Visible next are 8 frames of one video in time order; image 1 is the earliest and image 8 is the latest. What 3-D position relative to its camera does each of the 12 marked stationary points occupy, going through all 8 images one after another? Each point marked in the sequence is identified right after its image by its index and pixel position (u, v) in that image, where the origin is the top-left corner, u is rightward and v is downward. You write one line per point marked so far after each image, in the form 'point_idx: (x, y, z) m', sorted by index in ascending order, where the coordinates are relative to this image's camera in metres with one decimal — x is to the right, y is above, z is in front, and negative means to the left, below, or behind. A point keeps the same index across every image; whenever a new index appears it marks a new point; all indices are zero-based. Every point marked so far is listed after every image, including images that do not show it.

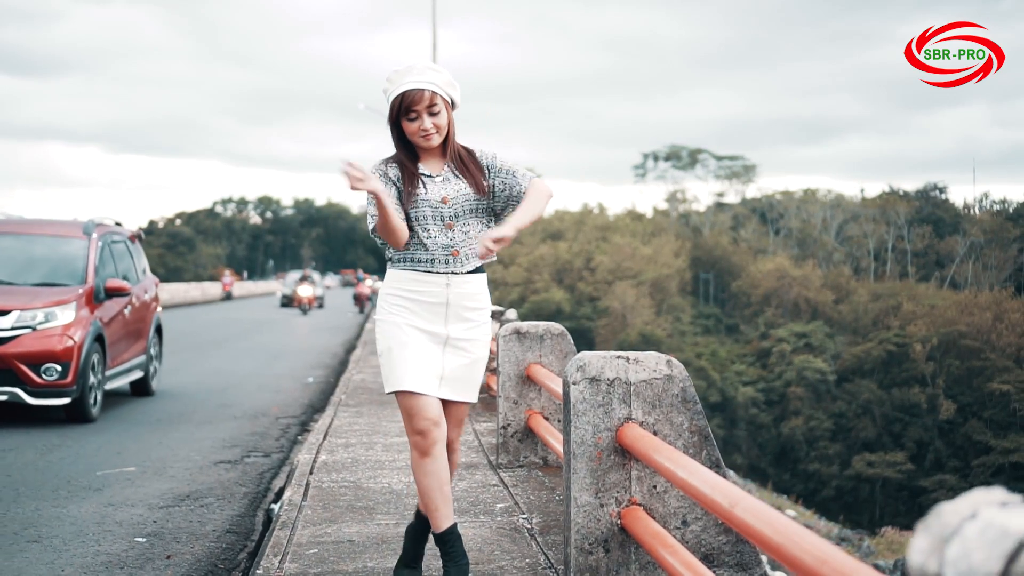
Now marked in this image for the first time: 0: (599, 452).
0: (+0.3, -0.5, +3.4) m
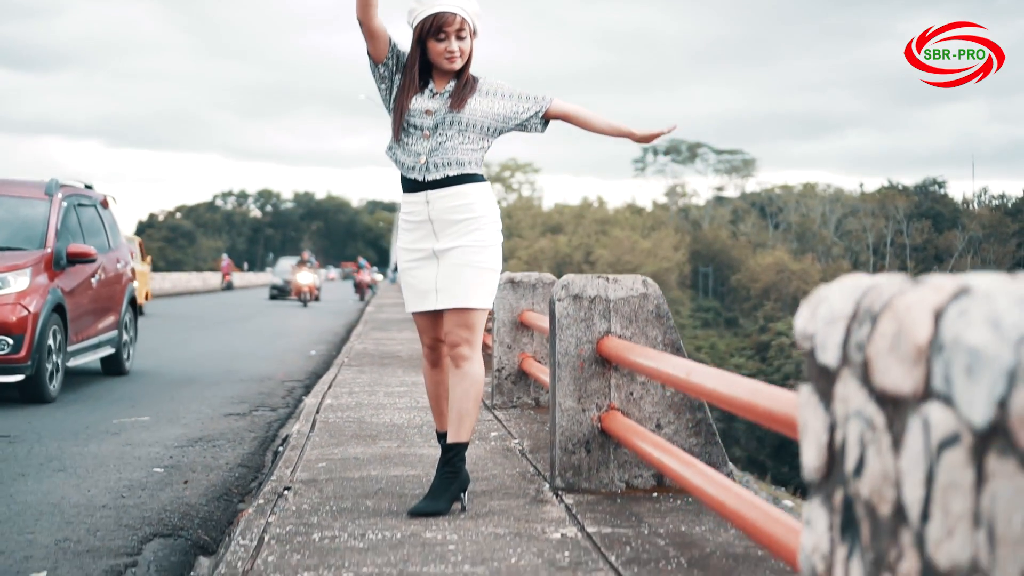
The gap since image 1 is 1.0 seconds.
0: (+0.2, -0.3, +3.8) m
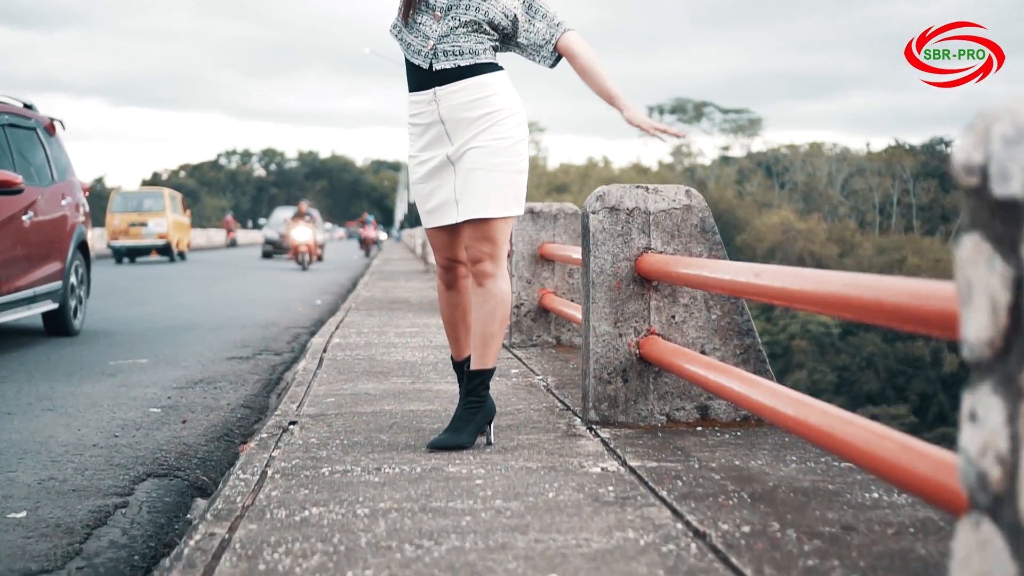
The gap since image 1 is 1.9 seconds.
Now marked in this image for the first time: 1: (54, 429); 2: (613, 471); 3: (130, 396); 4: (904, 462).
0: (+0.3, 0.0, +3.4) m
1: (-2.0, -0.6, +4.7) m
2: (+0.3, -0.5, +2.8) m
3: (-2.1, -0.6, +5.7) m
4: (+0.7, -0.3, +1.8) m
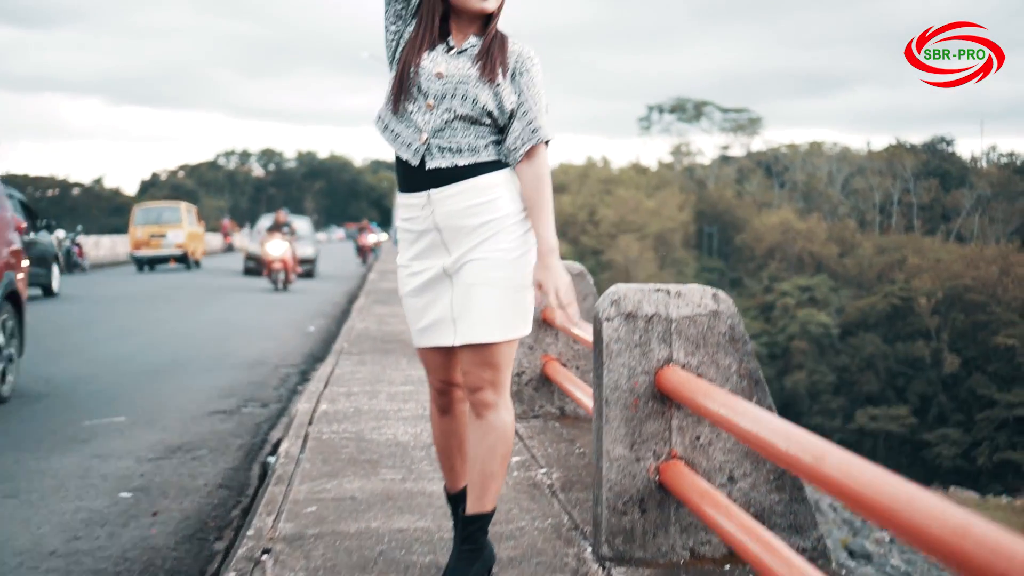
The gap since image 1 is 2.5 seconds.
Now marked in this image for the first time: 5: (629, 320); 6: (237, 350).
0: (+0.3, -0.3, +3.0) m
1: (-2.0, -1.0, +4.3) m
2: (+0.3, -0.8, +2.4) m
3: (-2.0, -0.9, +5.3) m
4: (+0.7, -0.6, +1.4) m
5: (+0.3, -0.1, +3.0) m
6: (-2.7, -0.6, +10.4) m
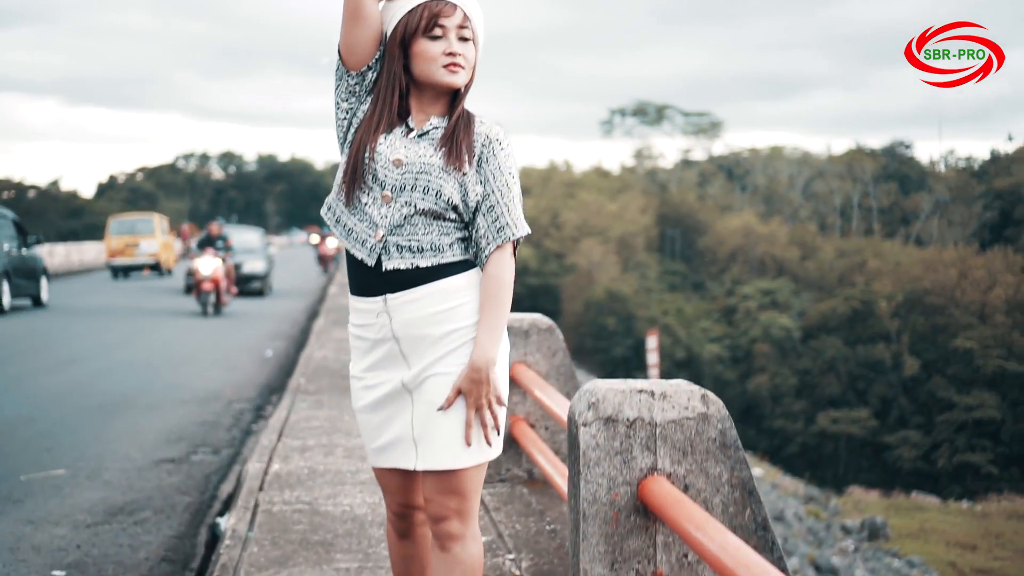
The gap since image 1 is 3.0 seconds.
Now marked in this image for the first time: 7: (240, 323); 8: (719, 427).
0: (+0.3, -0.6, +2.7) m
1: (-2.2, -1.2, +3.9) m
2: (+0.2, -1.1, +2.1) m
3: (-2.2, -1.2, +4.9) m
4: (+0.6, -0.9, +1.1) m
5: (+0.2, -0.3, +2.7) m
6: (-3.0, -0.9, +10.0) m
7: (-4.0, -0.5, +15.5) m
8: (+0.5, -0.3, +2.7) m
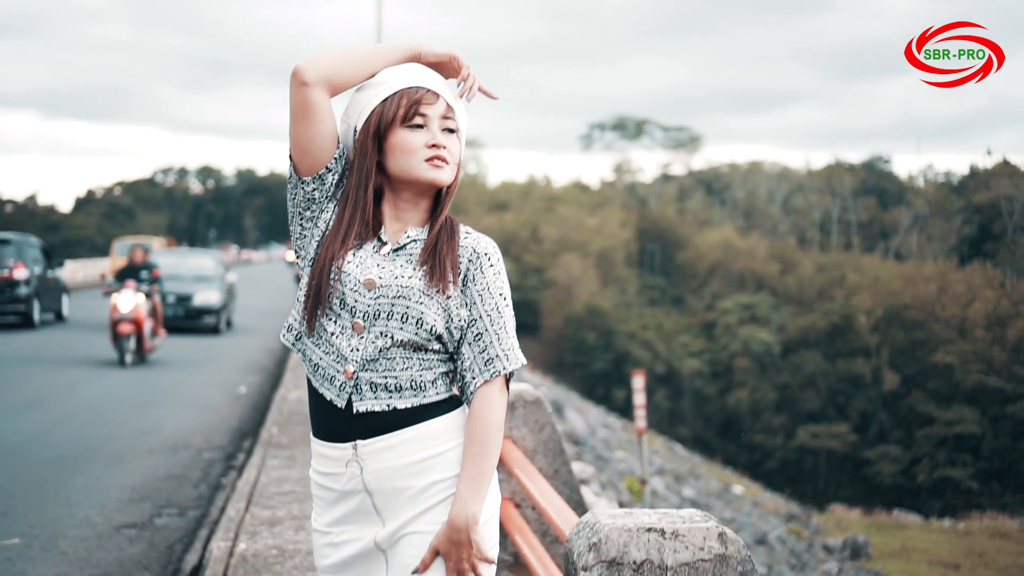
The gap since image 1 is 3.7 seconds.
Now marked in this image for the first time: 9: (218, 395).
0: (+0.2, -0.8, +2.3) m
1: (-2.2, -1.5, +3.5) m
2: (+0.2, -1.3, +1.7) m
3: (-2.3, -1.5, +4.5) m
4: (+0.6, -1.1, +0.8) m
5: (+0.2, -0.6, +2.3) m
6: (-3.2, -1.3, +9.5) m
7: (-4.2, -1.0, +15.1) m
8: (+0.5, -0.6, +2.3) m
9: (-3.2, -1.2, +11.6) m
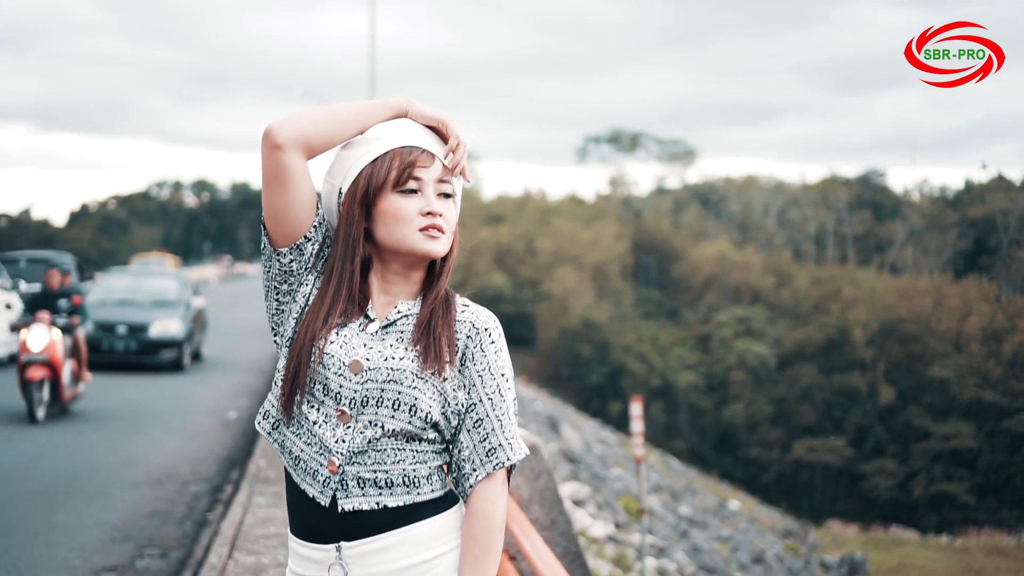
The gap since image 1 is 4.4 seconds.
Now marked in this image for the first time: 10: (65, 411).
0: (+0.2, -1.0, +2.1) m
1: (-2.2, -1.7, +3.2) m
2: (+0.2, -1.5, +1.5) m
3: (-2.3, -1.7, +4.2) m
4: (+0.6, -1.2, +0.5) m
5: (+0.2, -0.8, +2.1) m
6: (-3.2, -1.5, +9.3) m
7: (-4.3, -1.3, +14.8) m
8: (+0.5, -0.8, +2.1) m
9: (-3.3, -1.4, +11.4) m
10: (-4.7, -1.3, +11.0) m
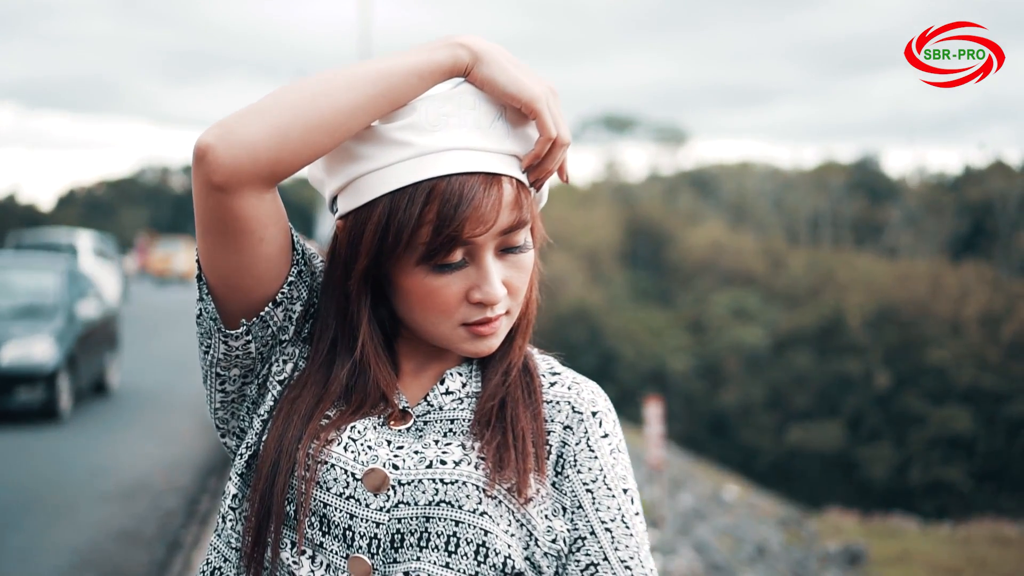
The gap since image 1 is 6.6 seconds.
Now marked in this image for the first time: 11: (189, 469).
0: (+0.4, -1.0, +1.2) m
1: (-2.1, -1.7, +2.4) m
2: (+0.4, -1.5, +0.6) m
3: (-2.2, -1.7, +3.3) m
4: (+0.8, -1.3, -0.3) m
5: (+0.4, -0.8, +1.2) m
6: (-3.1, -1.4, +8.4) m
7: (-4.2, -1.1, +13.9) m
8: (+0.6, -0.8, +1.2) m
9: (-3.2, -1.3, +10.5) m
10: (-4.6, -1.2, +10.1) m
11: (-2.5, -1.5, +8.4) m
